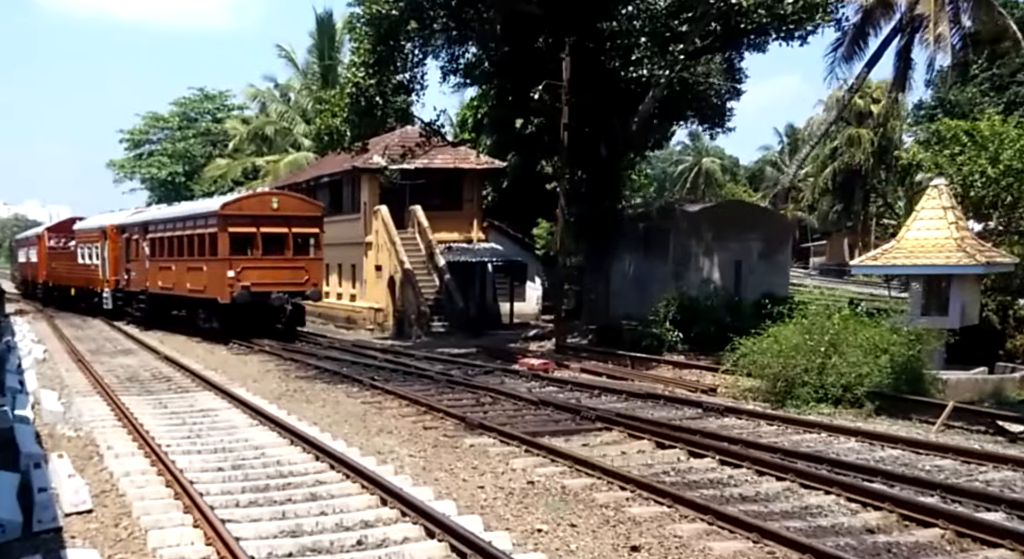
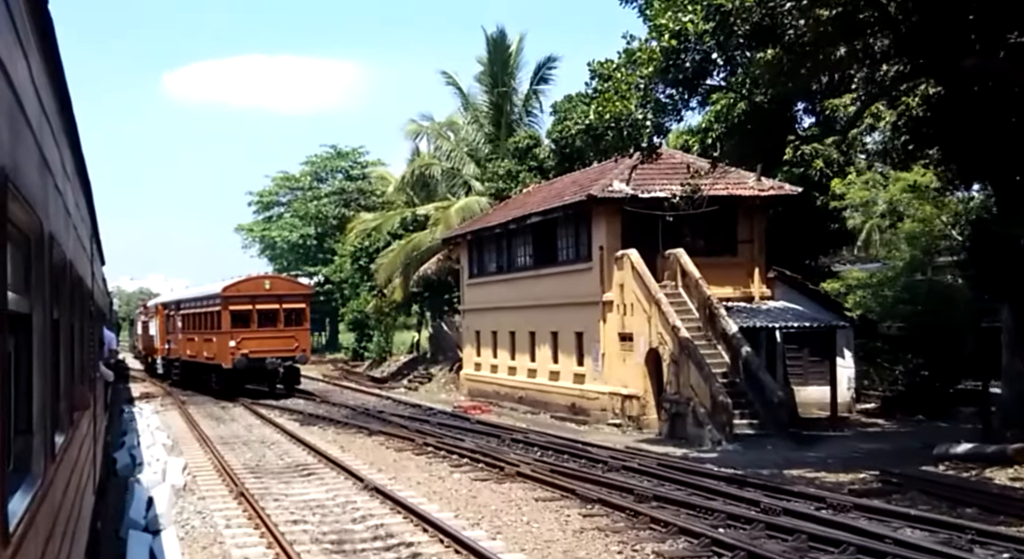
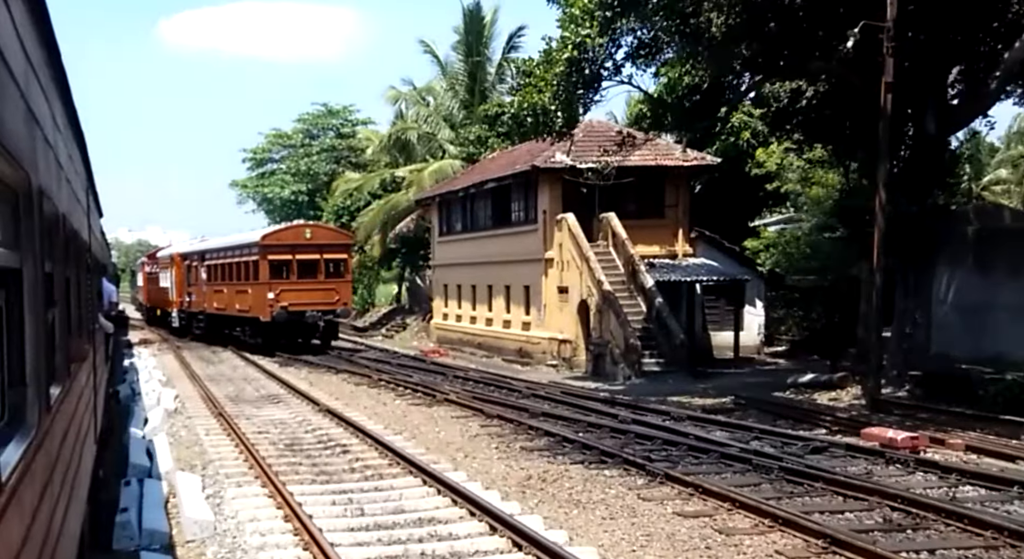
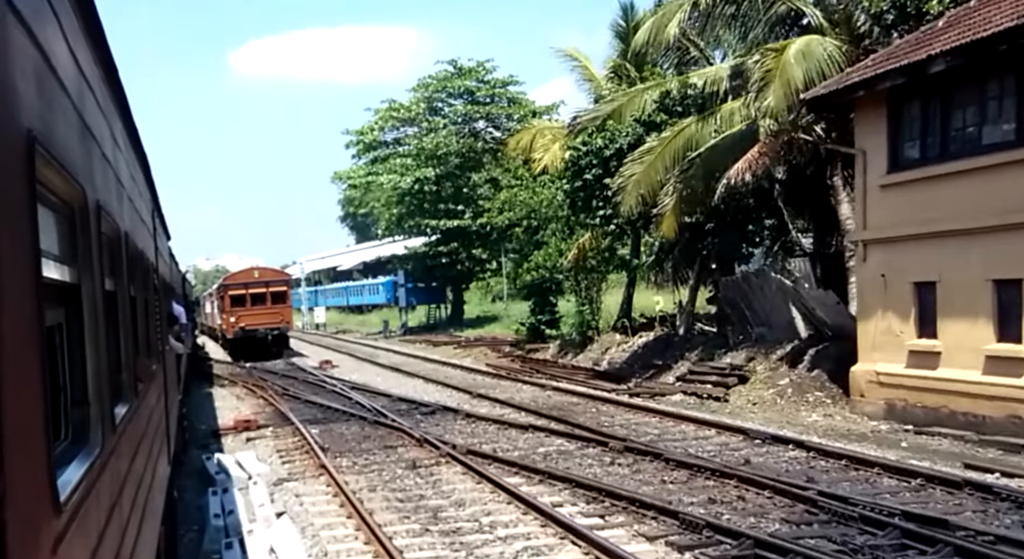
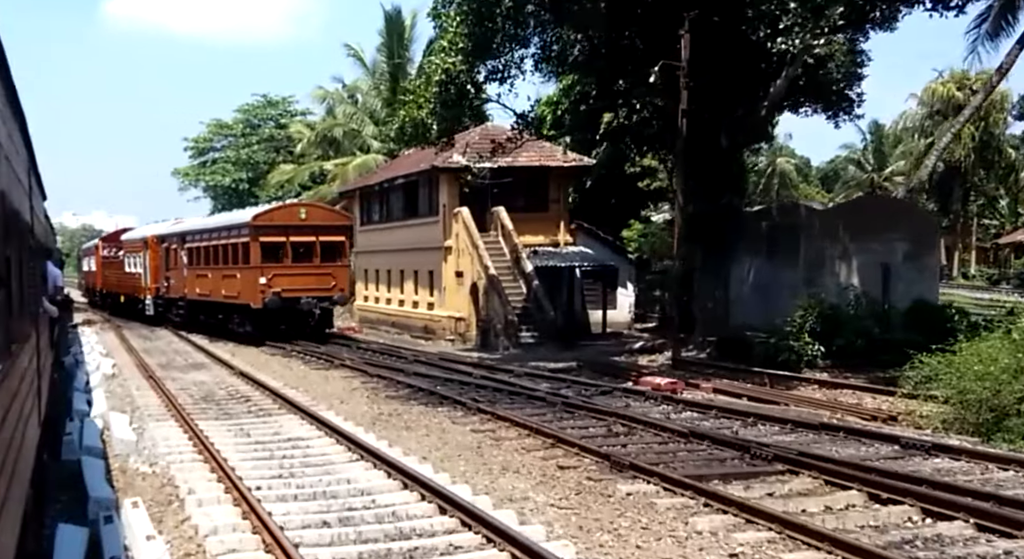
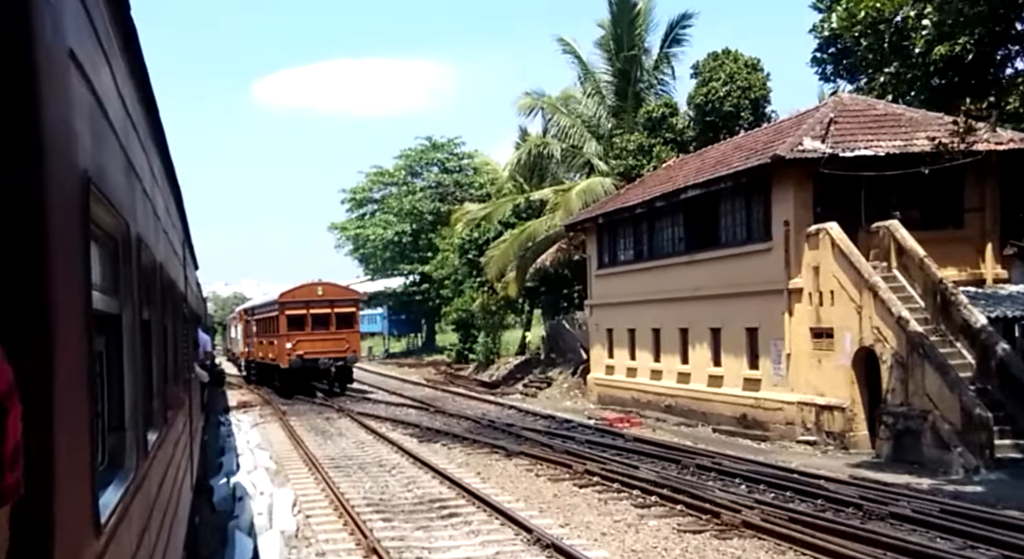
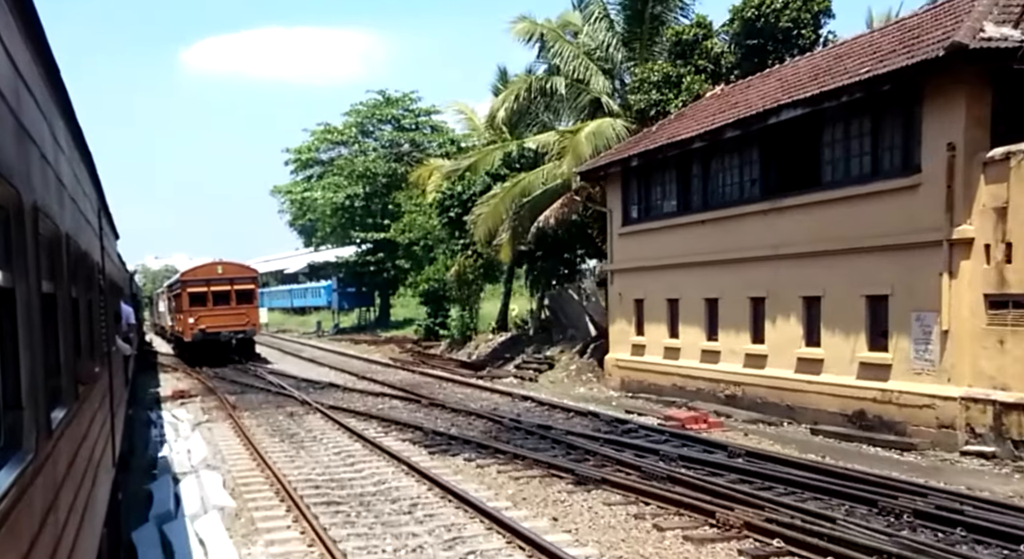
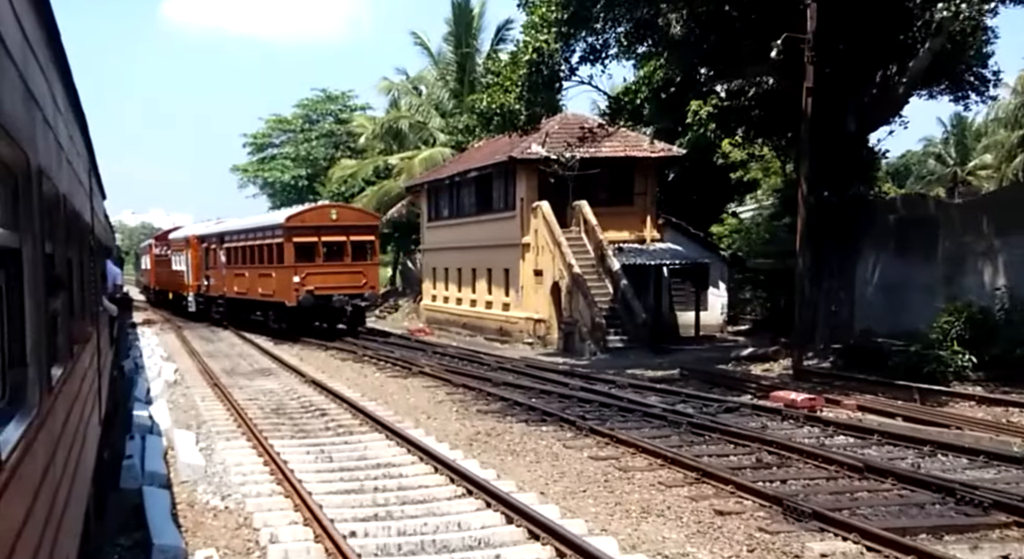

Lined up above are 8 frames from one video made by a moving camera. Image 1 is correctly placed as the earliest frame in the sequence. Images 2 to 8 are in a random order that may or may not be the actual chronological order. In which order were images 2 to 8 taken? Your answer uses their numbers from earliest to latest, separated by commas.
5, 8, 3, 2, 6, 7, 4
